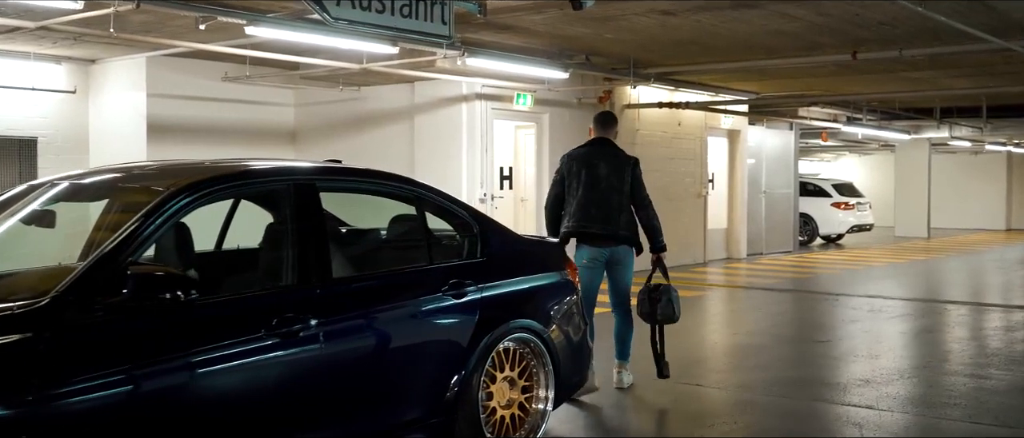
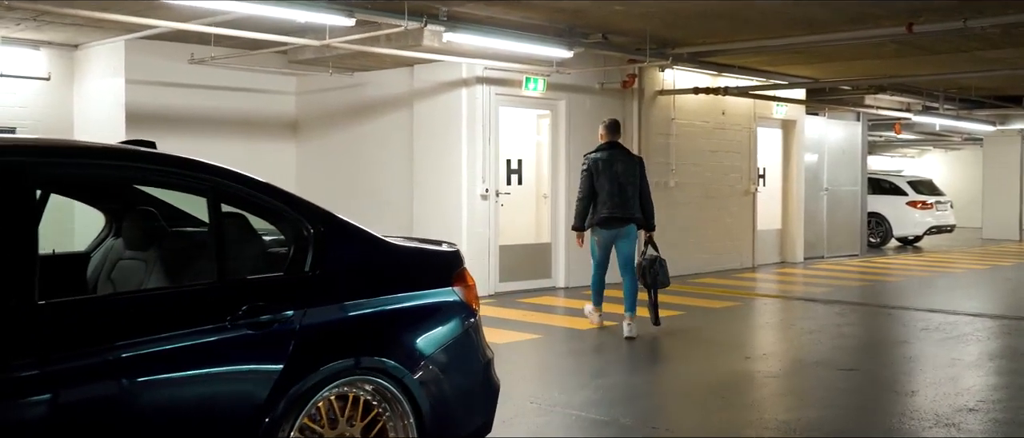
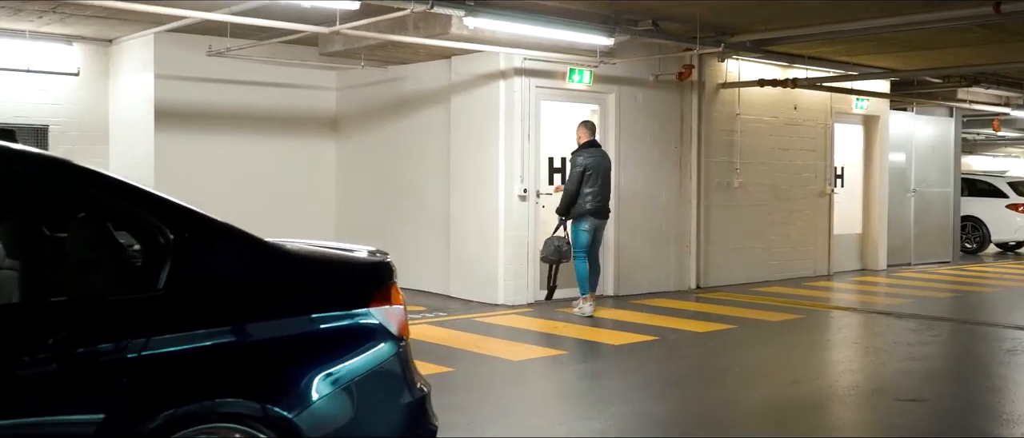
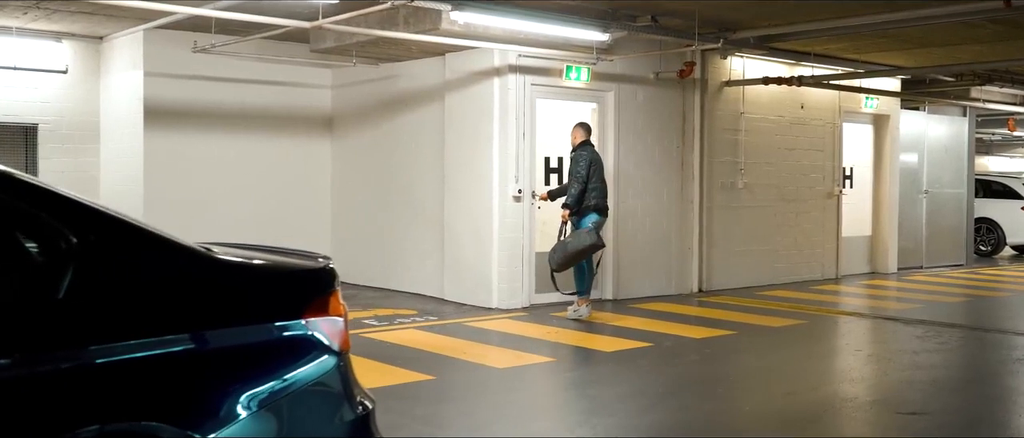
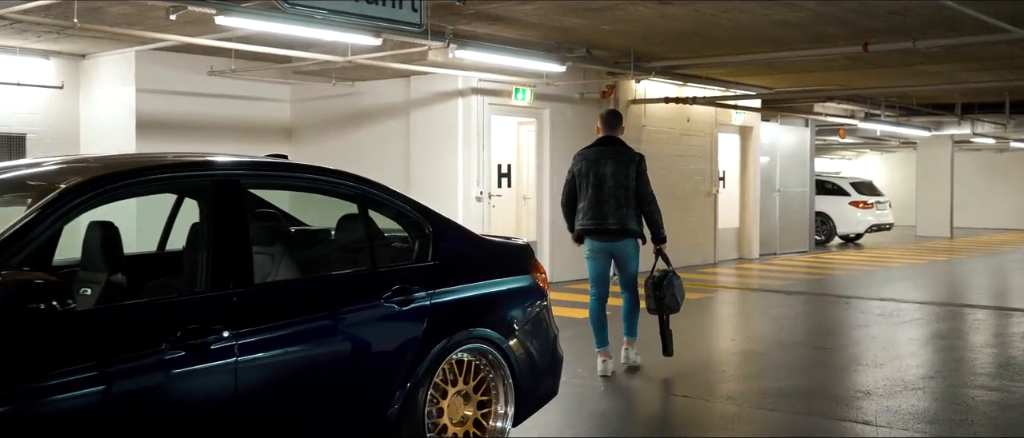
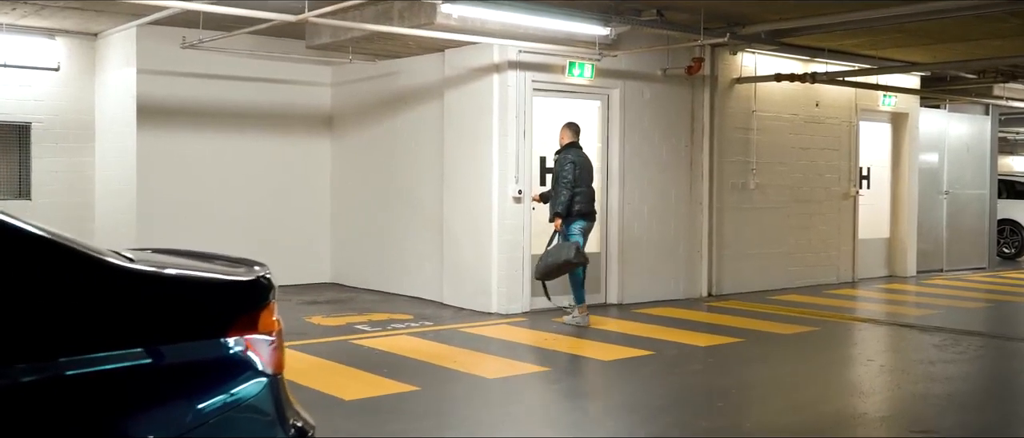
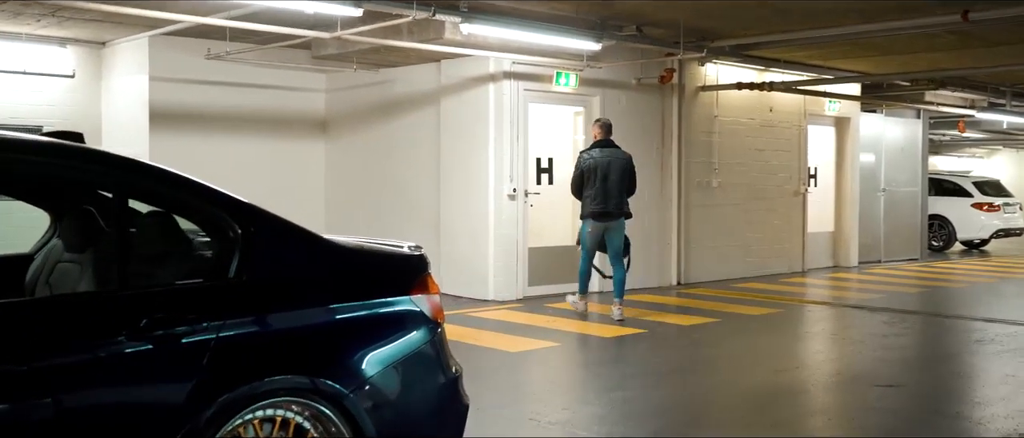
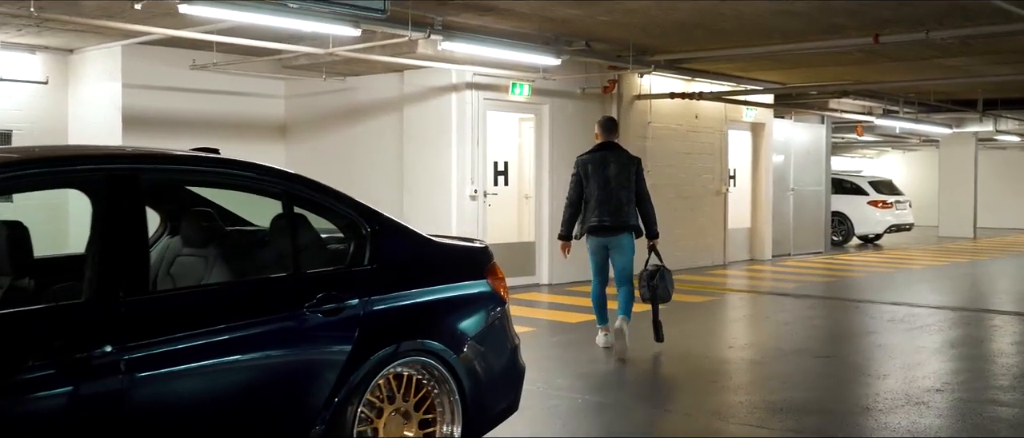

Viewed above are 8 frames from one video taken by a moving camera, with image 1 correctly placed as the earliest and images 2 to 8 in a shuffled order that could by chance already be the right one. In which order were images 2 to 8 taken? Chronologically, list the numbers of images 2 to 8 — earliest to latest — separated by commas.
5, 8, 2, 7, 3, 4, 6
